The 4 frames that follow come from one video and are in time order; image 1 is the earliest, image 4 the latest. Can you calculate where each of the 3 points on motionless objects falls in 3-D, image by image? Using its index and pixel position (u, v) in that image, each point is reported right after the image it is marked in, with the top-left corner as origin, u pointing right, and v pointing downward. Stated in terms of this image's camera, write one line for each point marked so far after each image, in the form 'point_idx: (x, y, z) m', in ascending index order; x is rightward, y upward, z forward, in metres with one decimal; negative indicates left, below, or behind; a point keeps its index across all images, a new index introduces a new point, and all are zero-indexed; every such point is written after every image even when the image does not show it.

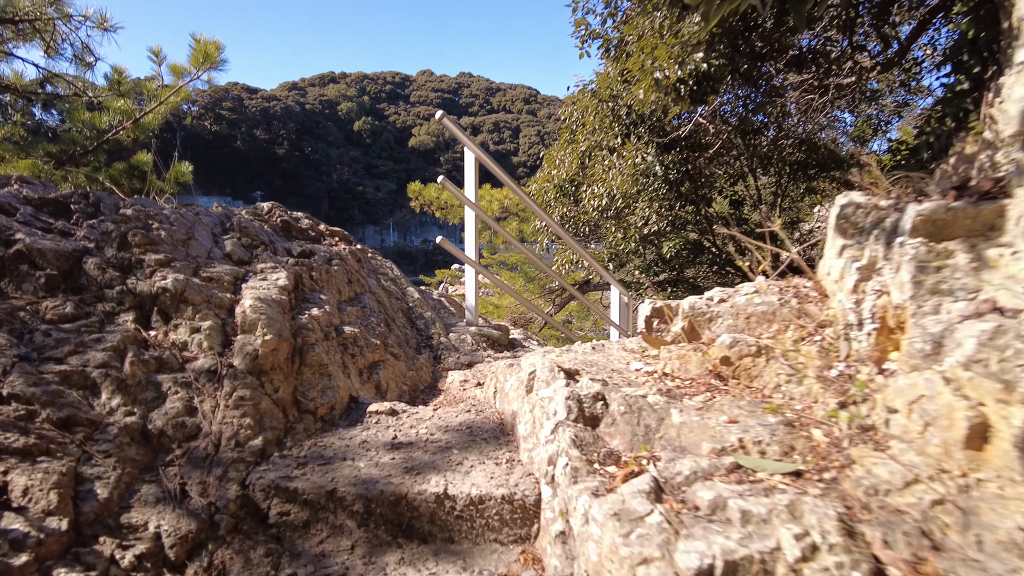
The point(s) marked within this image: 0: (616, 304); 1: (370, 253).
0: (+0.6, -0.1, +3.8) m
1: (-0.7, +0.2, +3.0) m
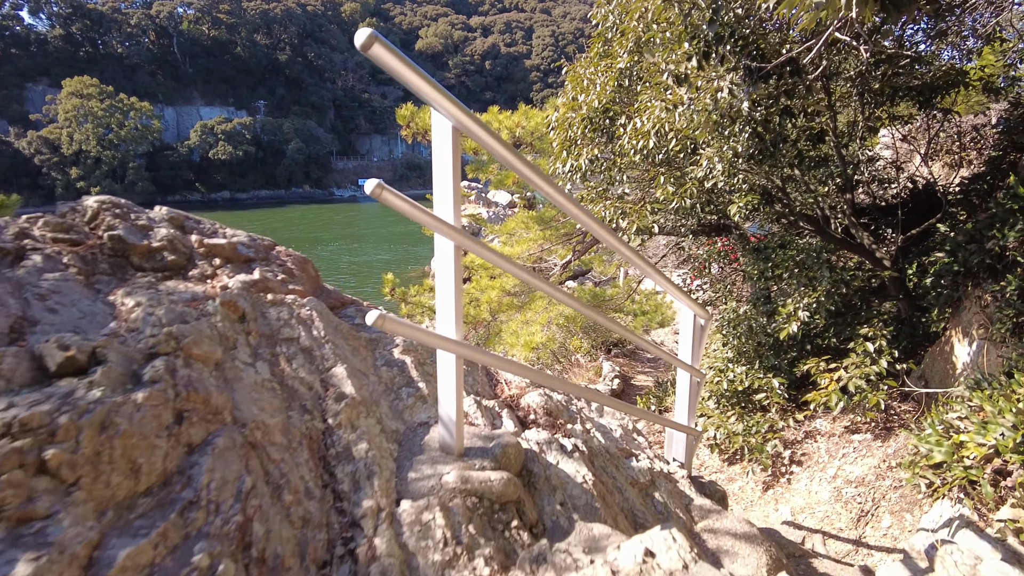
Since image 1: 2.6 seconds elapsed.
0: (+0.7, -0.2, +2.5) m
1: (-0.6, 0.0, +1.7) m
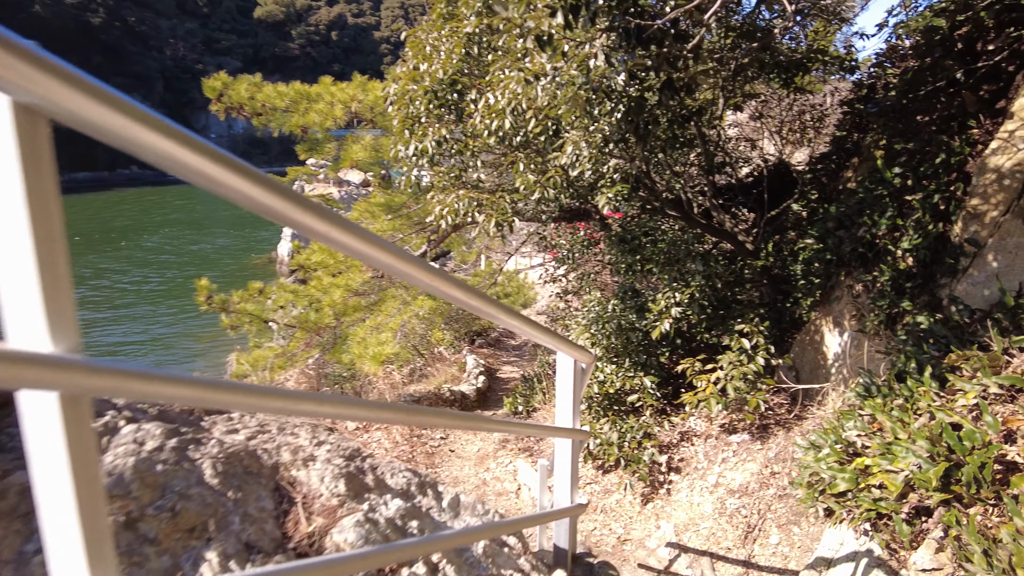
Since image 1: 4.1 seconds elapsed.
0: (+0.2, -0.3, +1.9) m
1: (-0.9, -0.2, +0.8) m
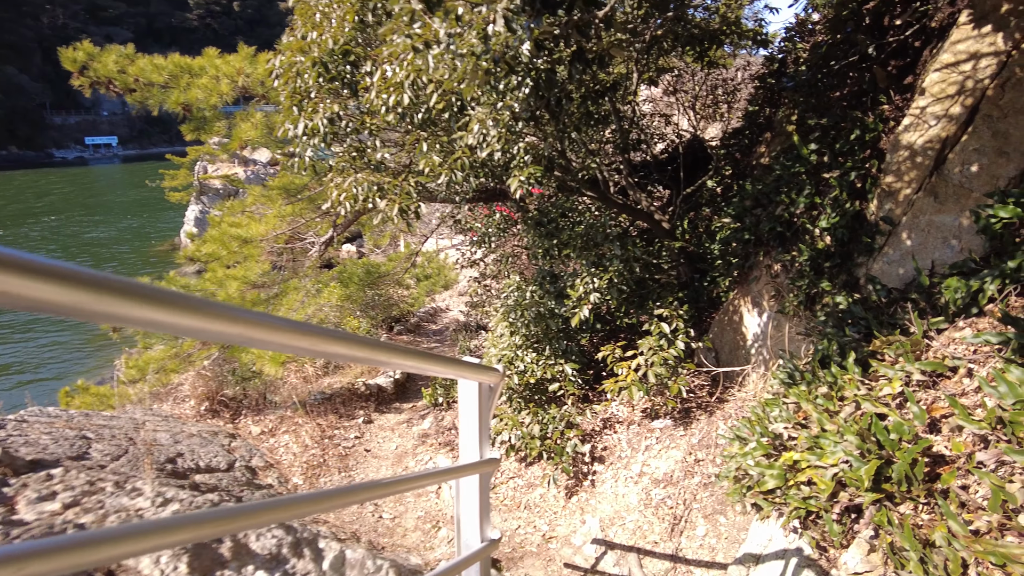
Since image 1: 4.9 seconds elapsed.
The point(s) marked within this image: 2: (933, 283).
0: (-0.1, -0.3, +1.6) m
1: (-1.1, -0.3, +0.4) m
2: (+1.9, 0.0, +2.9) m
